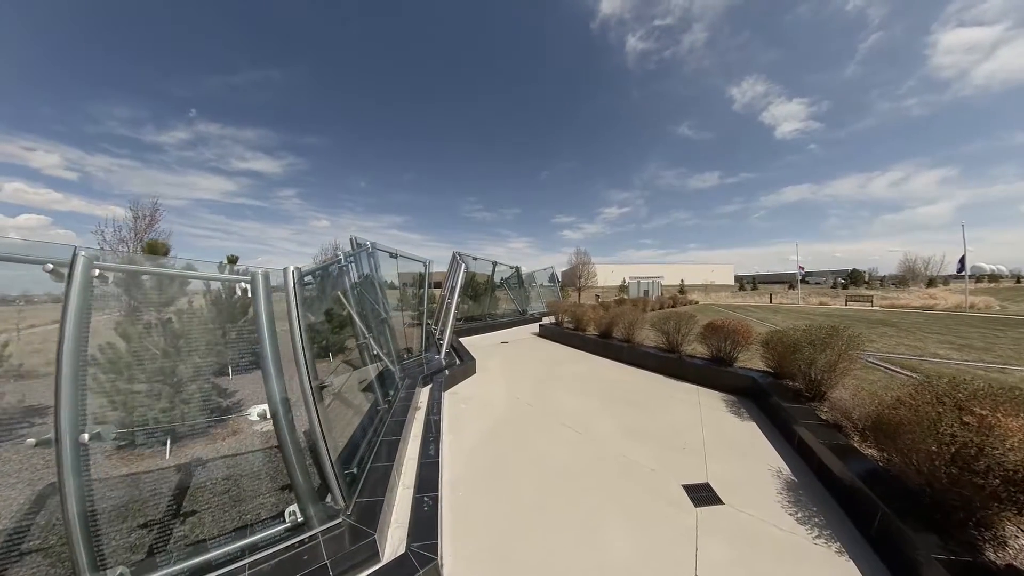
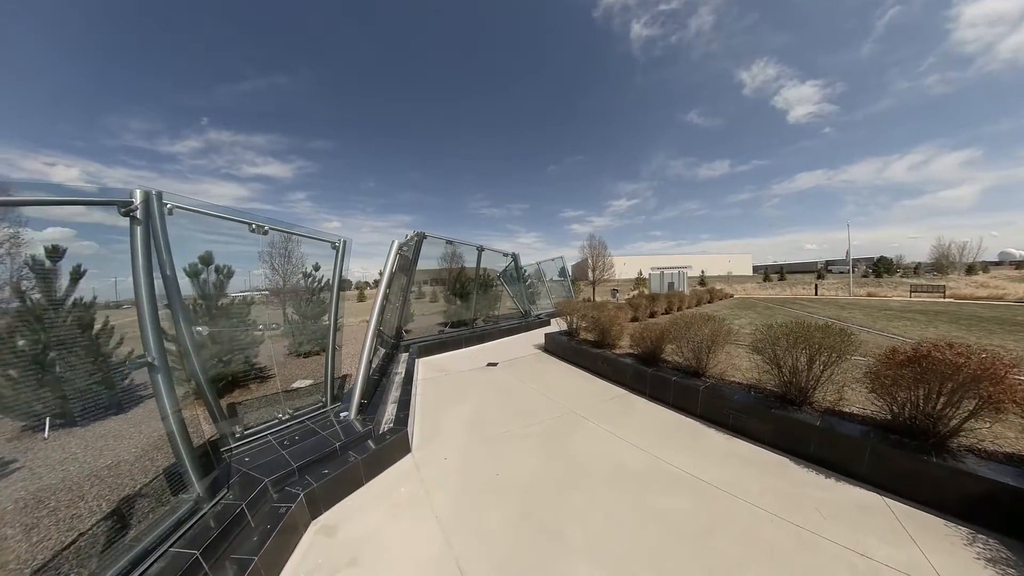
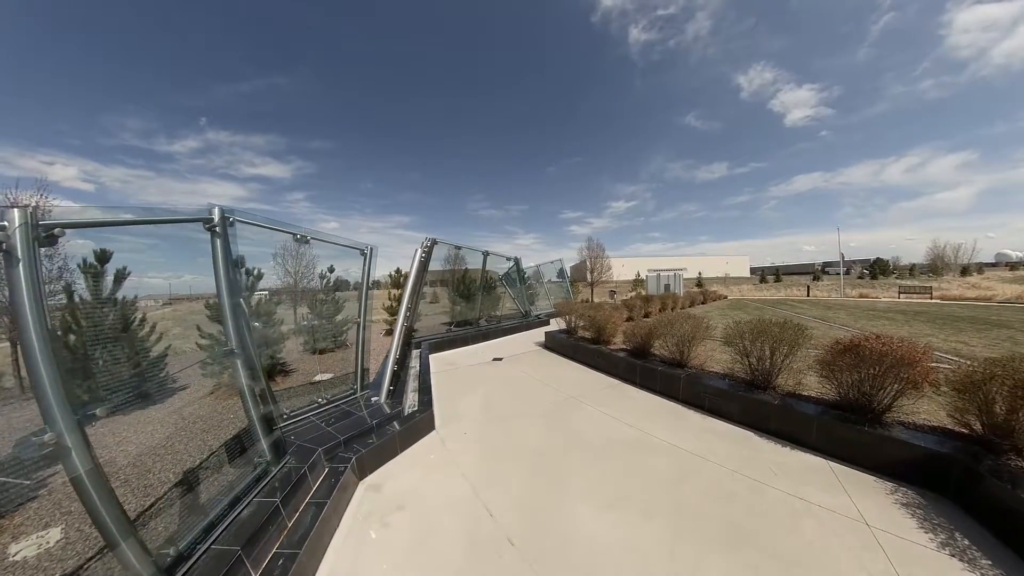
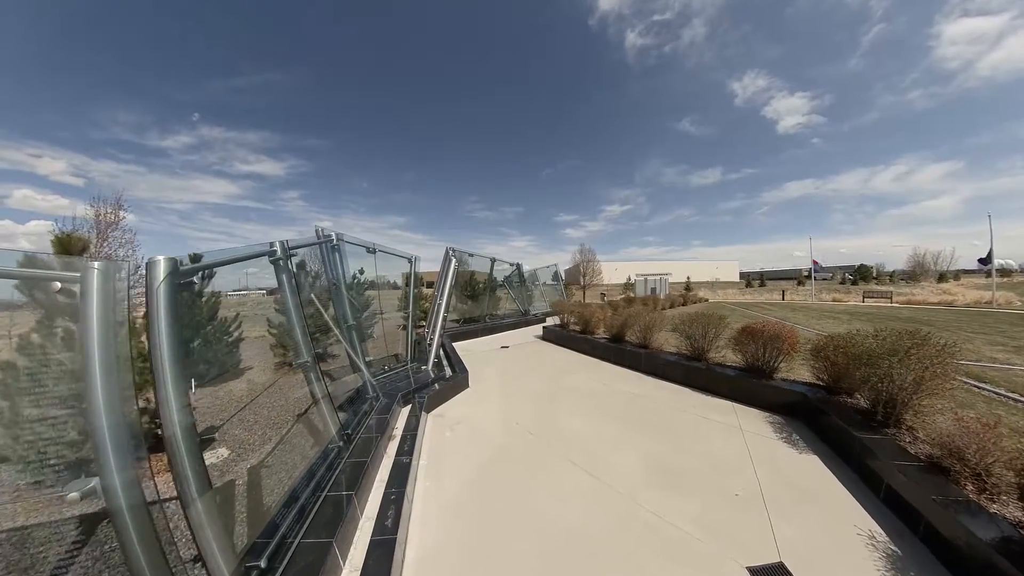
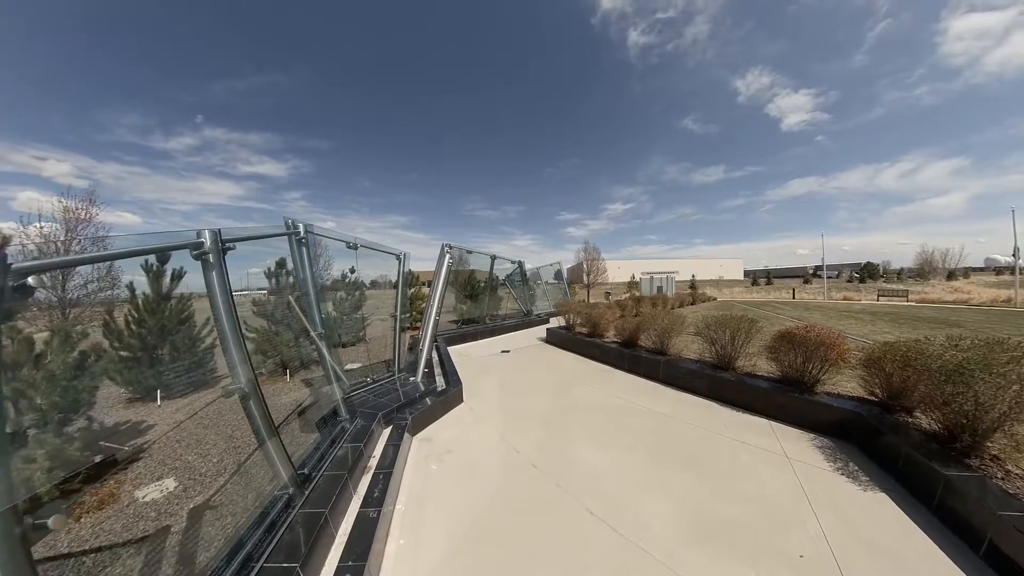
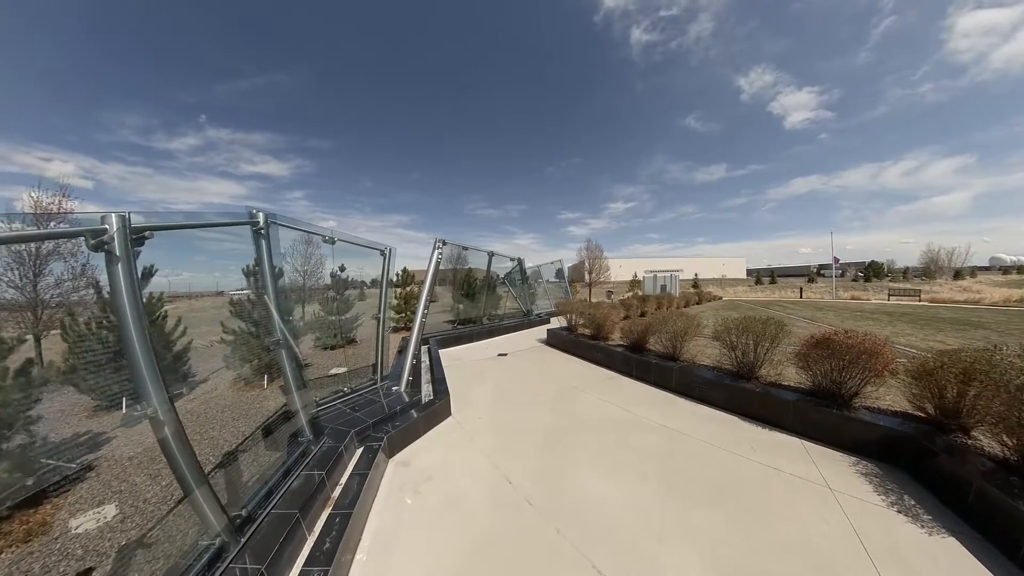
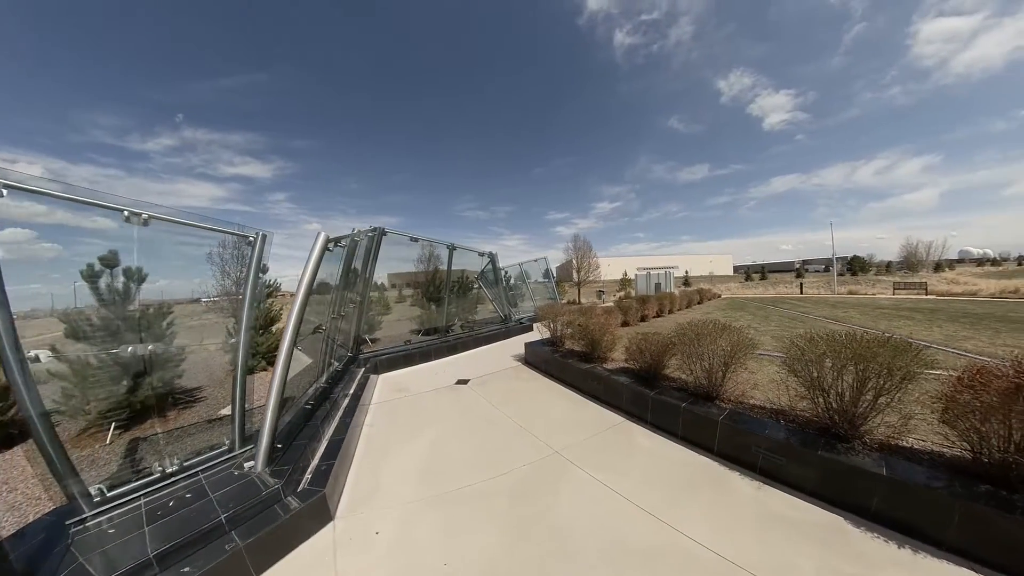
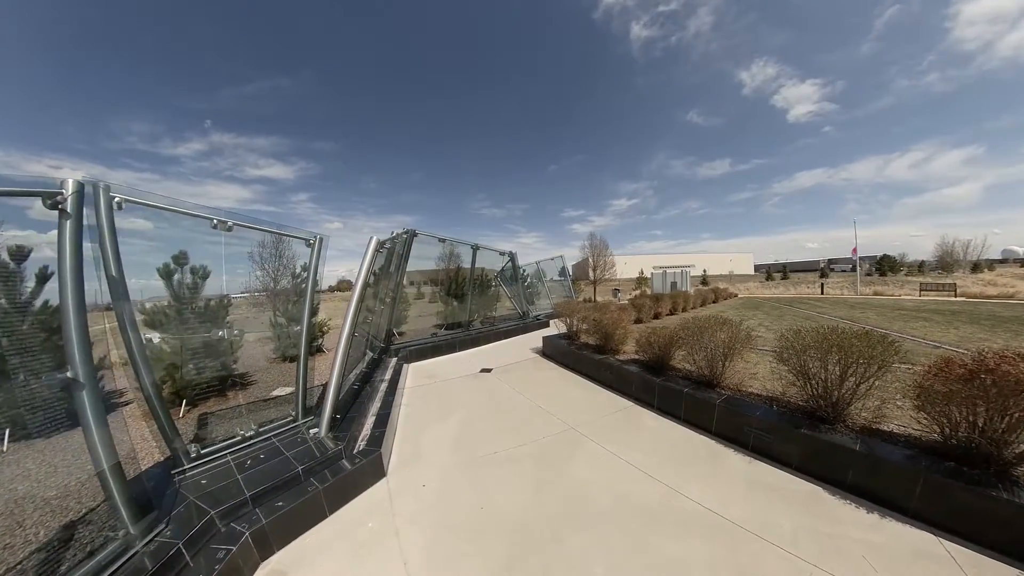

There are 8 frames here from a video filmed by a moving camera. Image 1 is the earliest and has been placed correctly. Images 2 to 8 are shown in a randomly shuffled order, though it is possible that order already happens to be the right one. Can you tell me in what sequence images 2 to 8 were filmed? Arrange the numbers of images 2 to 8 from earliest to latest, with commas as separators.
4, 5, 6, 3, 2, 8, 7
